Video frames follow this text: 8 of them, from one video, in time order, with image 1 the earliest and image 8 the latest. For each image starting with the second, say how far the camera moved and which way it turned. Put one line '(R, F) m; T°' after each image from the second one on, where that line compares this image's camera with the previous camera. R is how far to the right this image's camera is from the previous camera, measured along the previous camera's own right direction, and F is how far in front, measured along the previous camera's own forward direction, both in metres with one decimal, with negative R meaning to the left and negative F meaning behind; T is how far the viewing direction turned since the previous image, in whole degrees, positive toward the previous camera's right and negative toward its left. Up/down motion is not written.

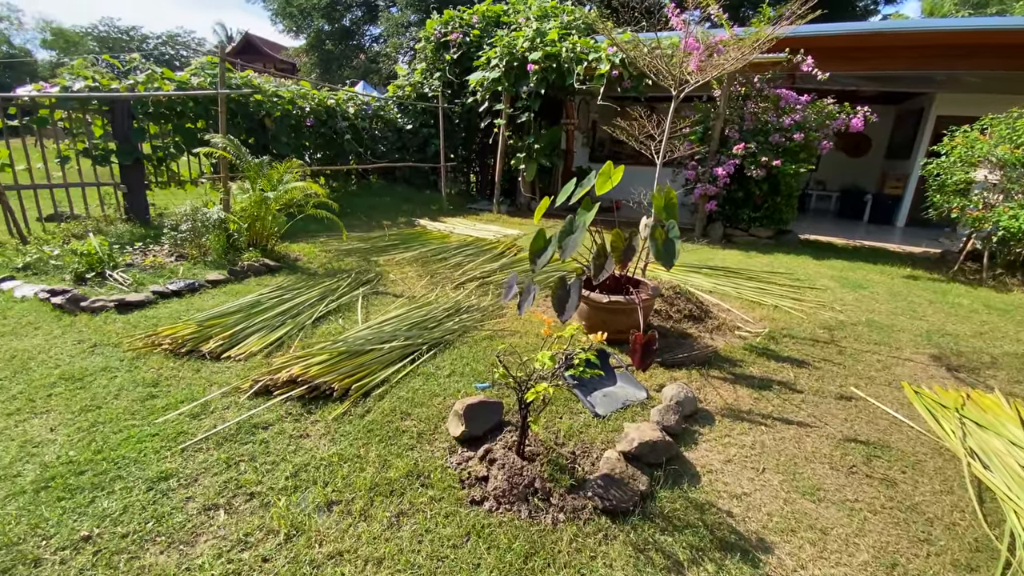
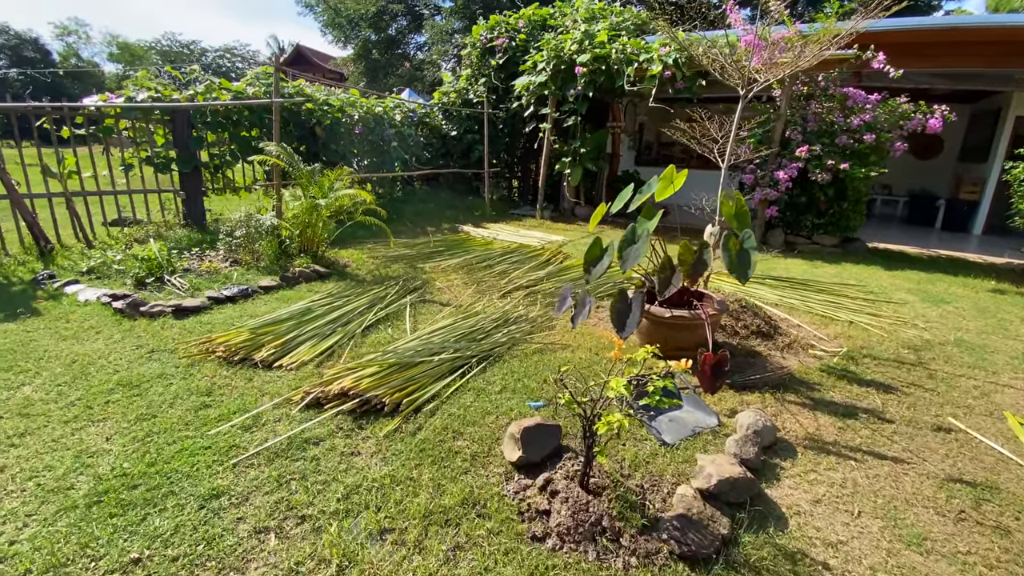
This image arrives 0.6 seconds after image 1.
(-0.1, +0.1) m; -4°
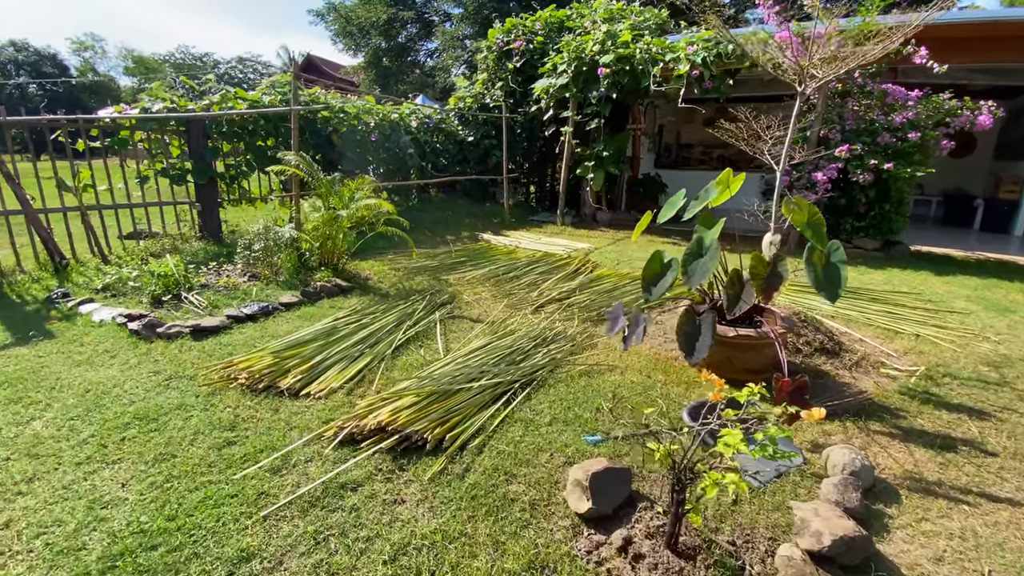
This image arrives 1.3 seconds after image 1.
(-0.2, +0.2) m; -1°
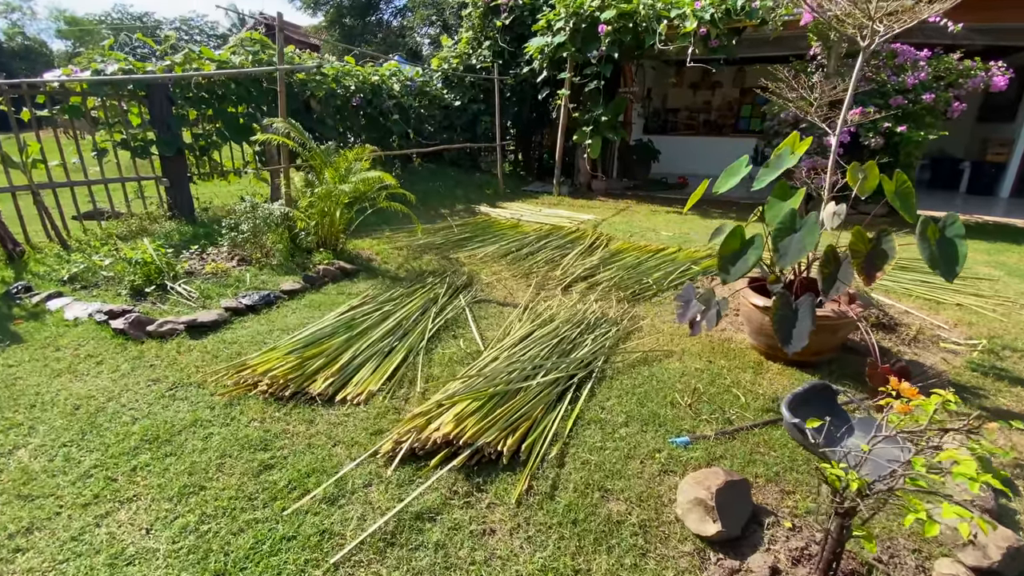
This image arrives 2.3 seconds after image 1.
(-0.4, +0.3) m; +4°
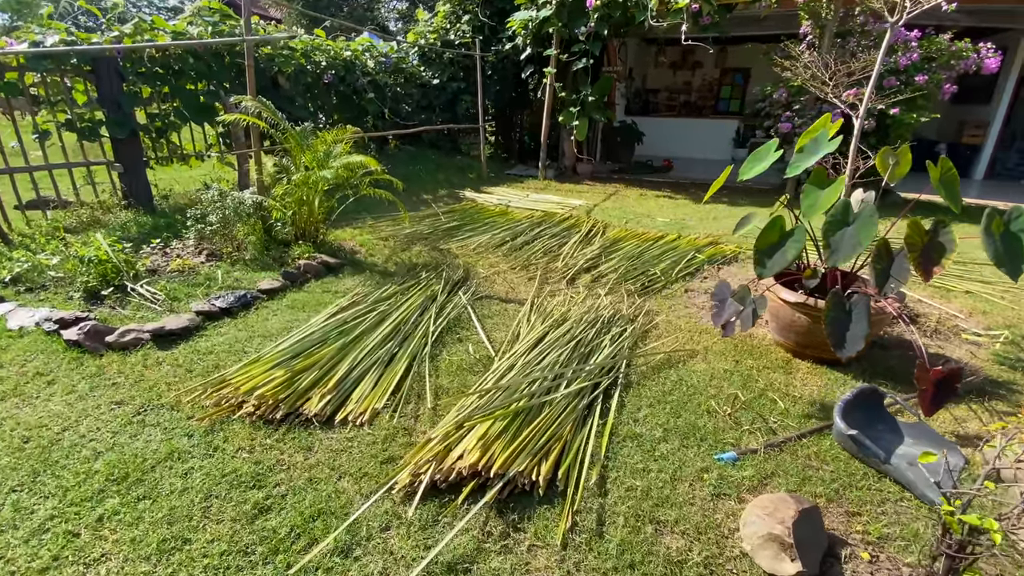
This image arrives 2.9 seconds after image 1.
(-0.2, +0.2) m; +3°
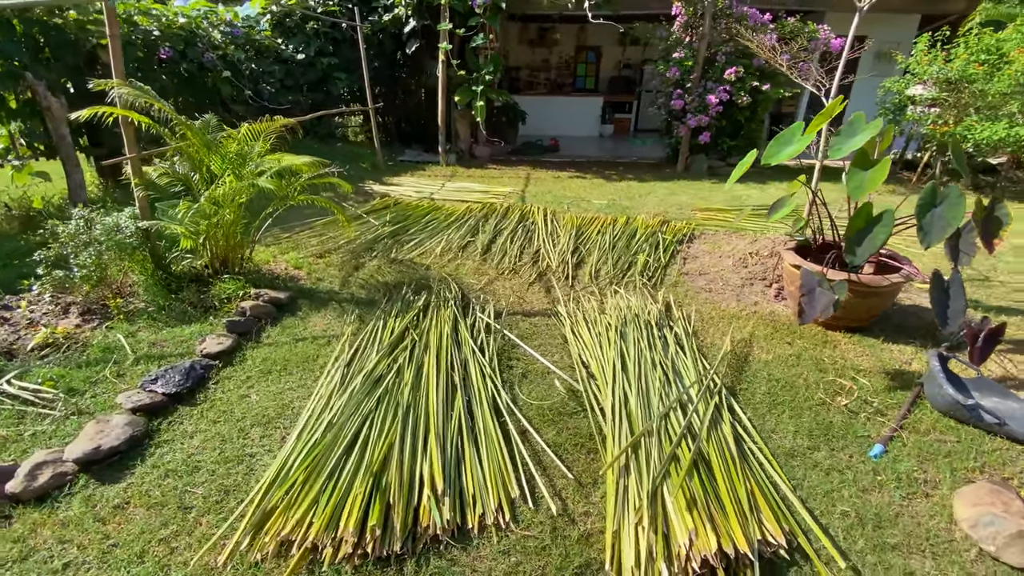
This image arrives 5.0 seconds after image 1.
(-0.9, +0.5) m; +18°
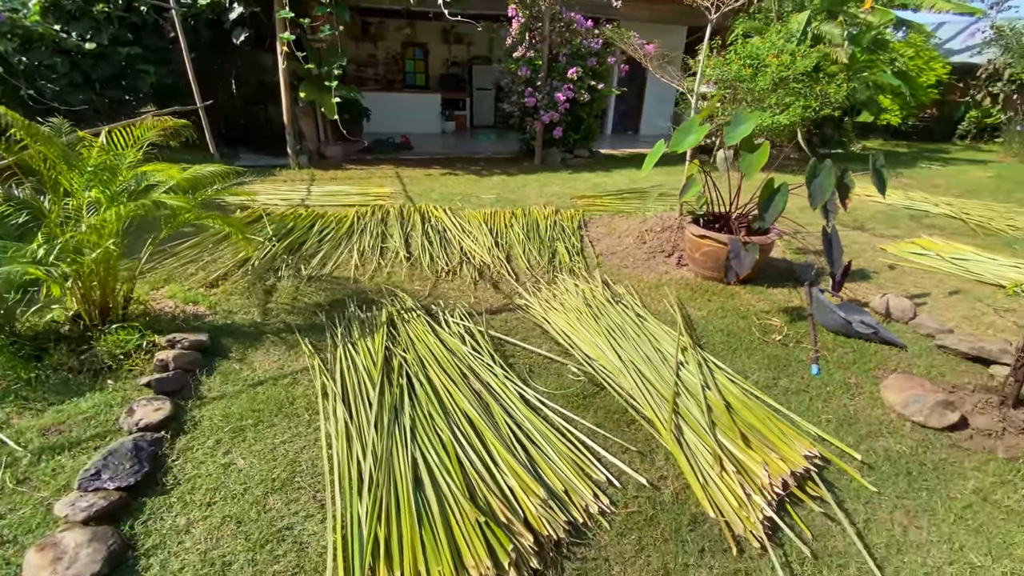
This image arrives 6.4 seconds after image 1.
(-0.7, +0.1) m; +20°
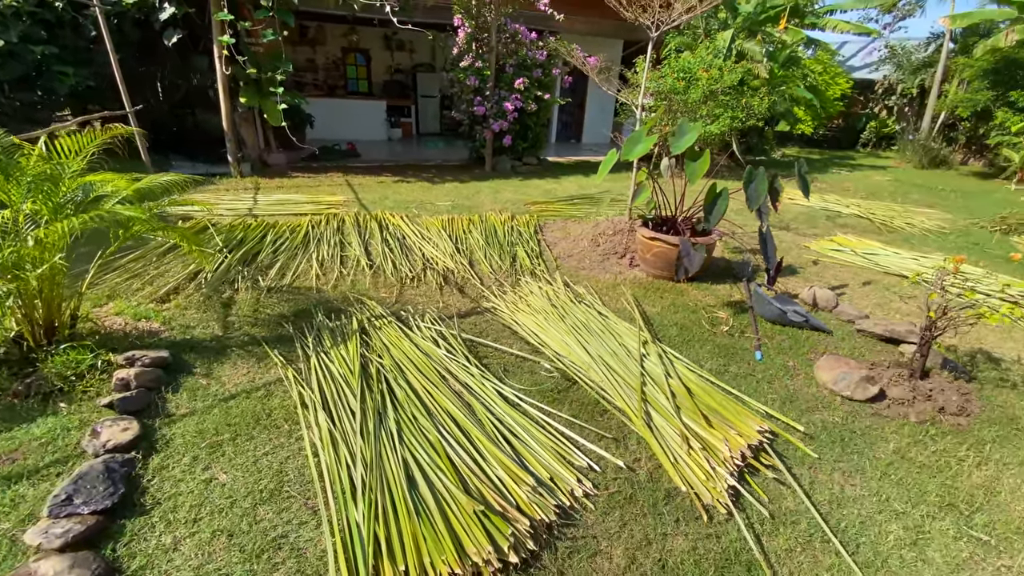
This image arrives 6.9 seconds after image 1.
(-0.1, -0.1) m; +7°
